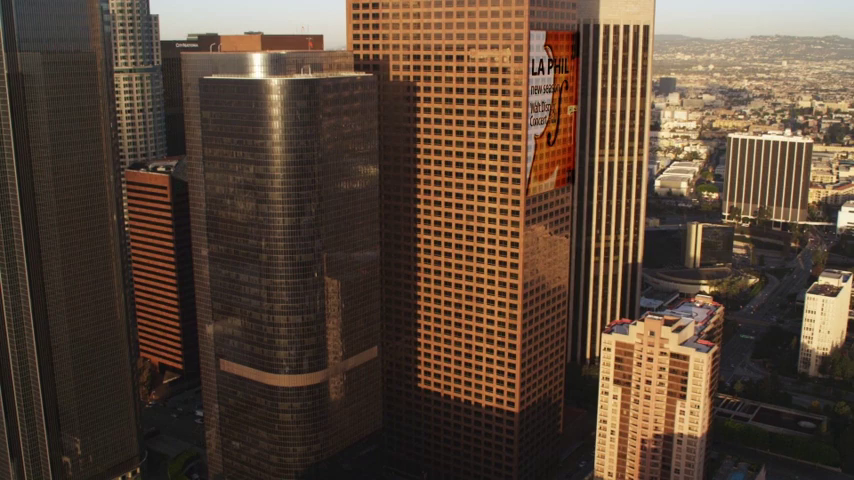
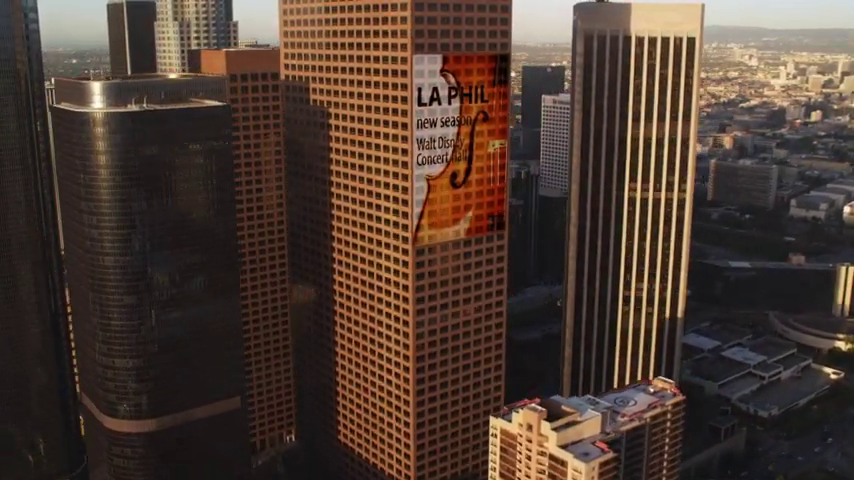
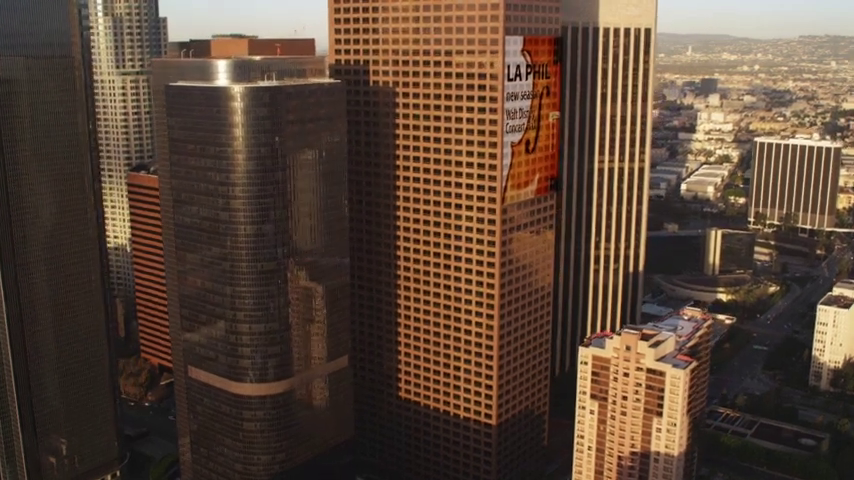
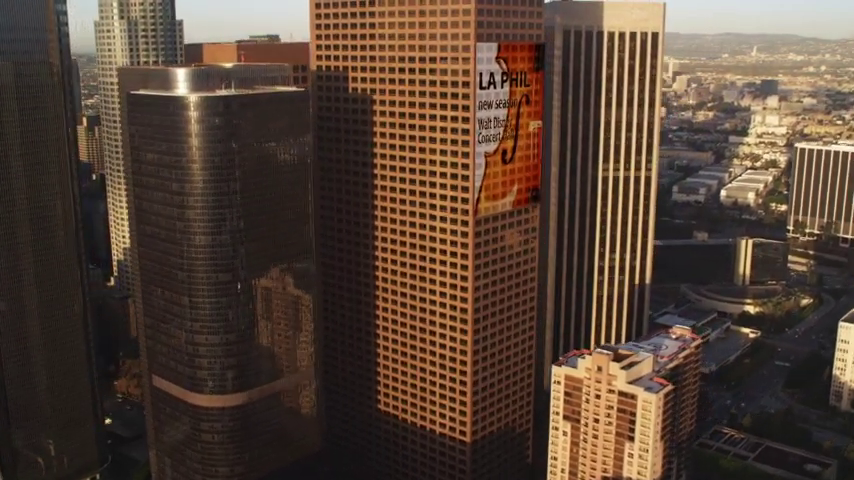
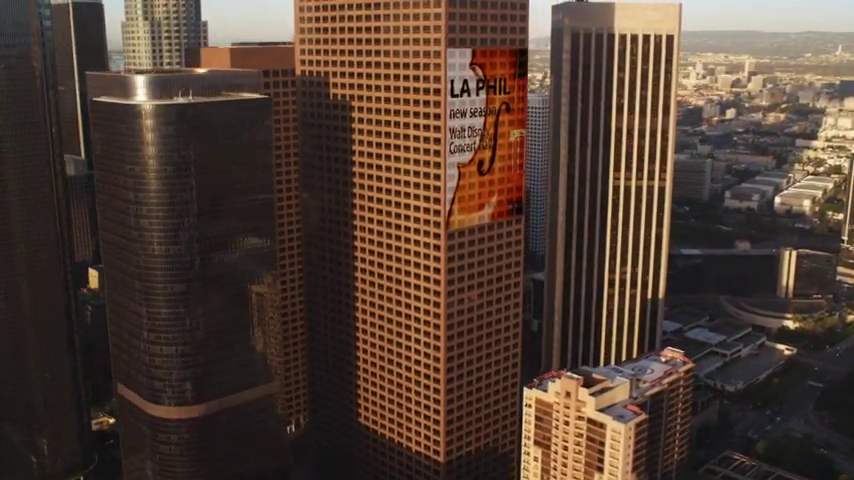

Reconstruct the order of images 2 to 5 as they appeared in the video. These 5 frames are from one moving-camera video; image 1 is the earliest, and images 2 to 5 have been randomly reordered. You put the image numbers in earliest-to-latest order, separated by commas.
3, 4, 5, 2
